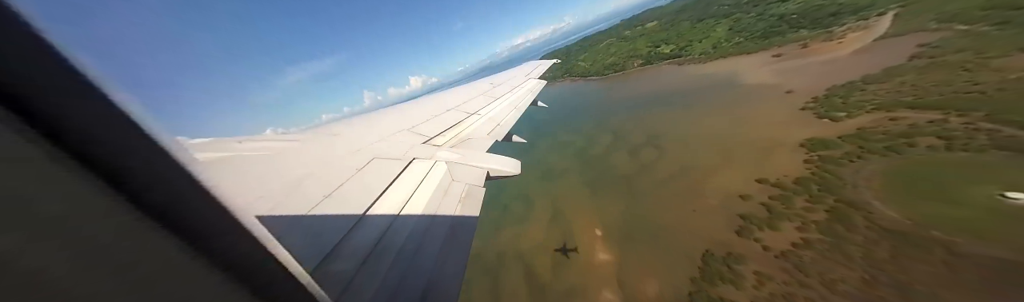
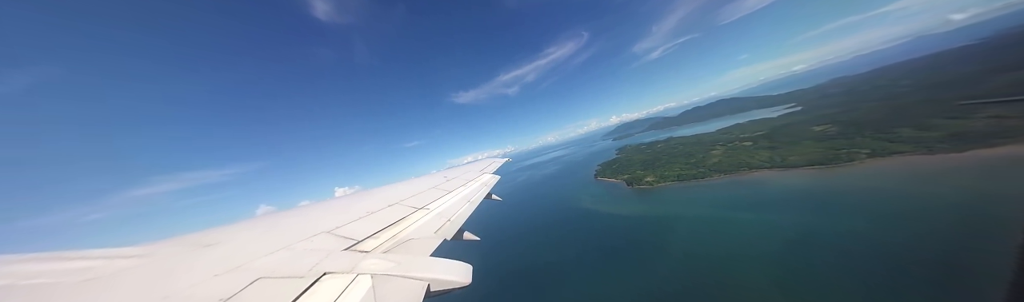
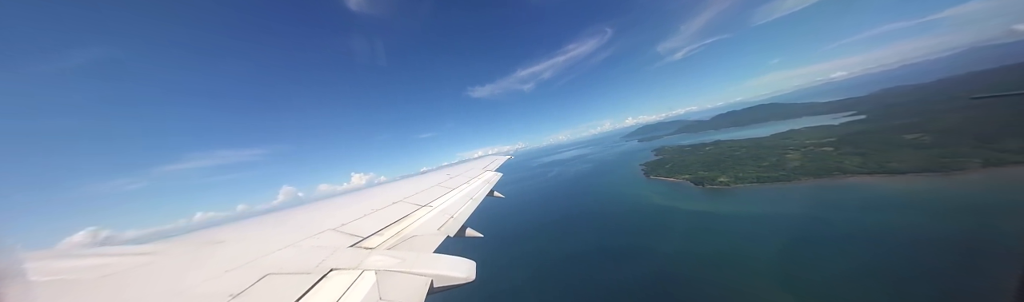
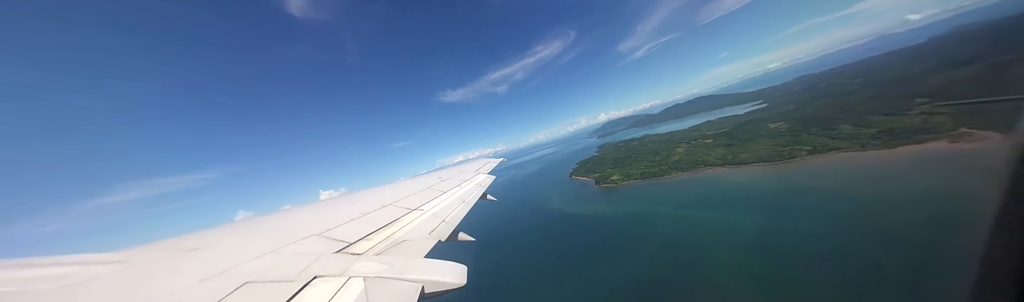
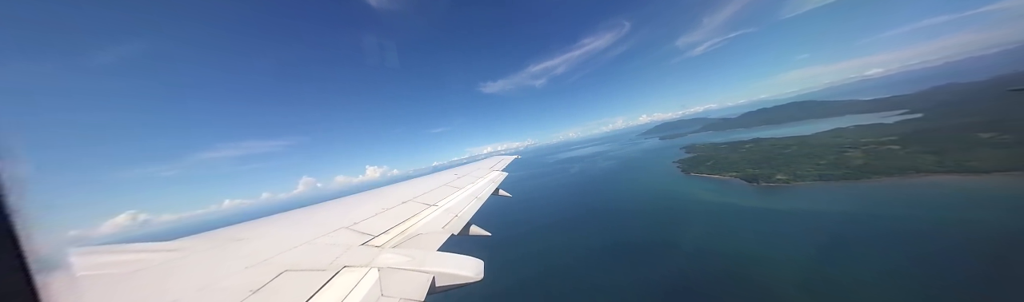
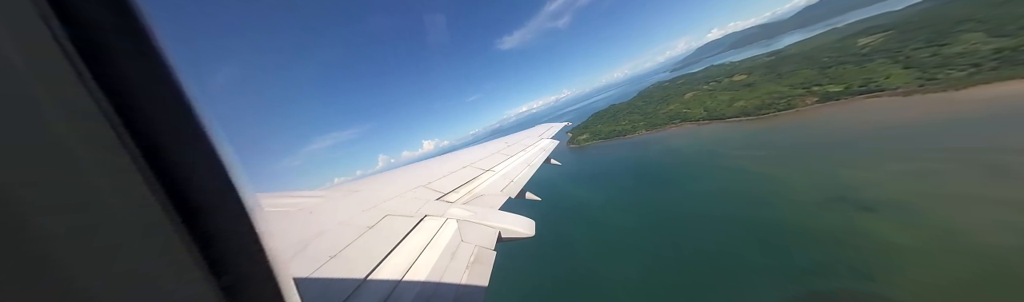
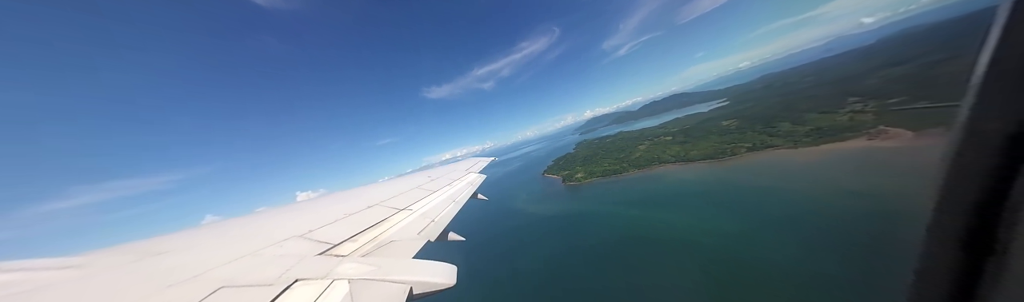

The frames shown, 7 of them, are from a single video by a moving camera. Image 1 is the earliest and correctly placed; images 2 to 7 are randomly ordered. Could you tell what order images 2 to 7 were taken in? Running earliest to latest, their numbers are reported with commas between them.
6, 7, 4, 2, 3, 5
